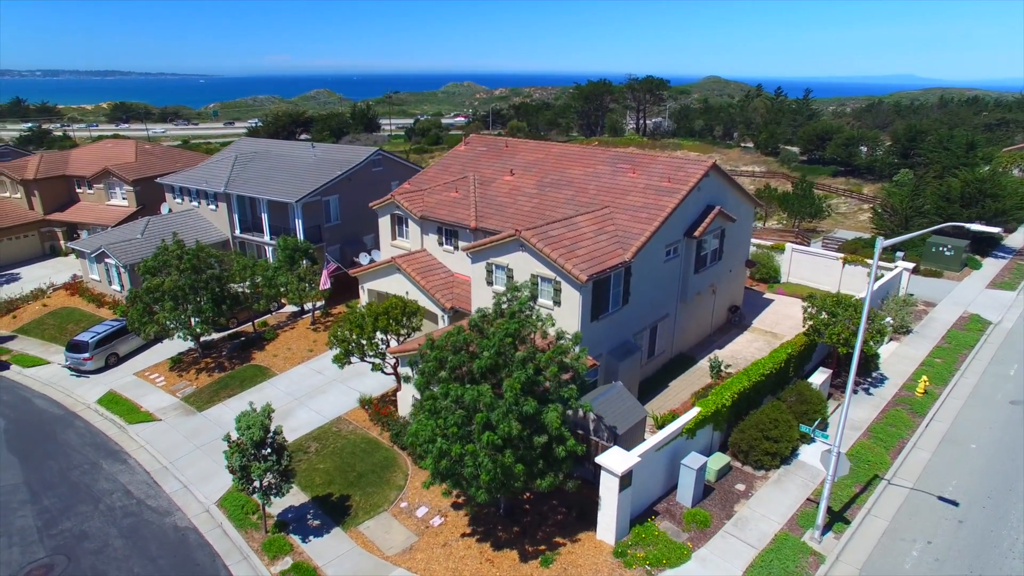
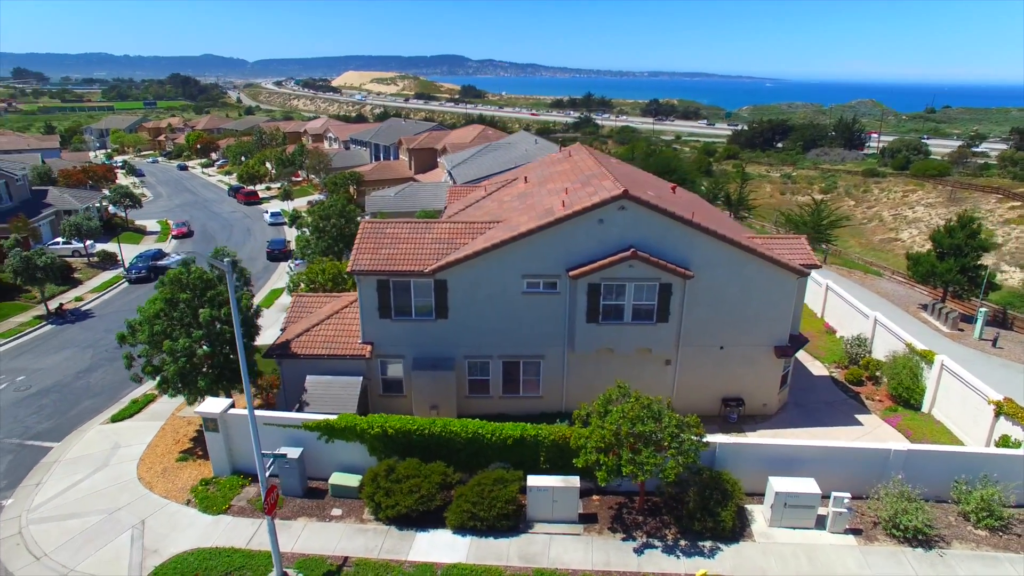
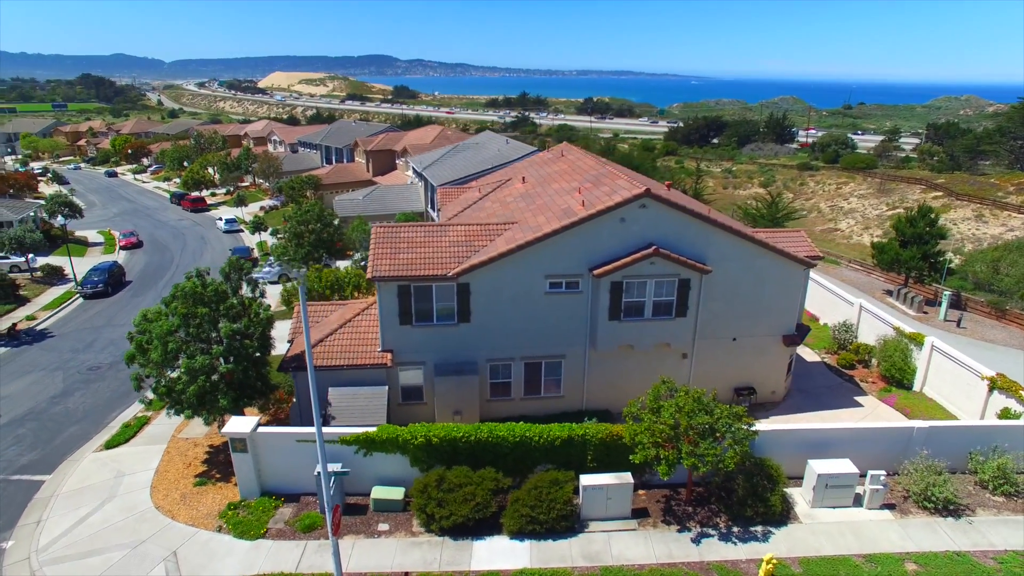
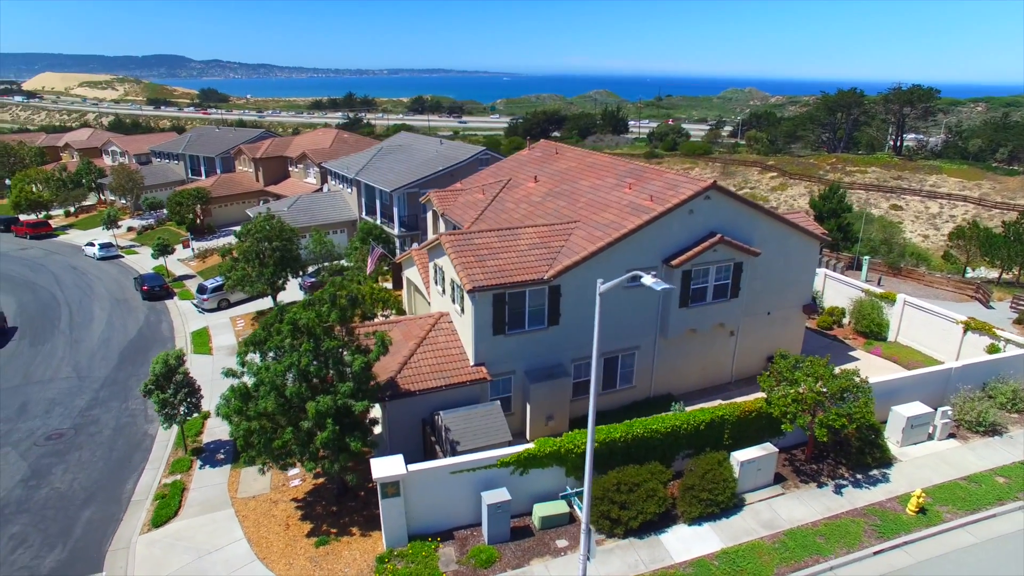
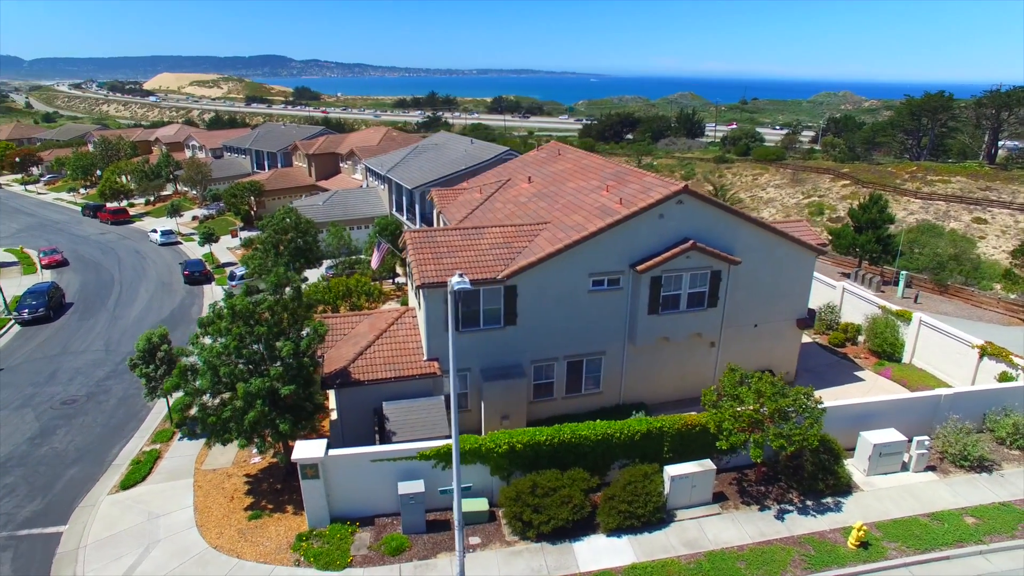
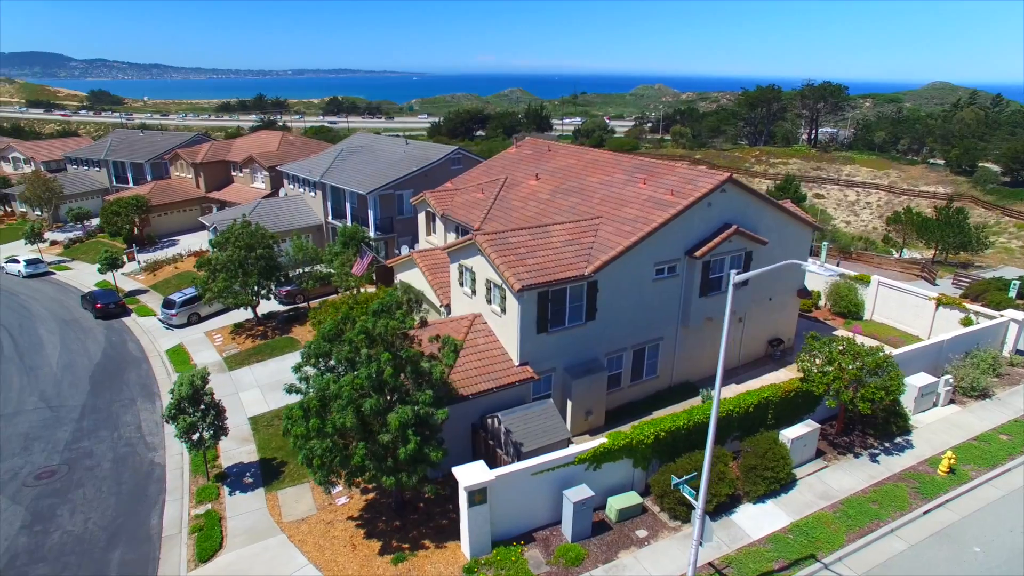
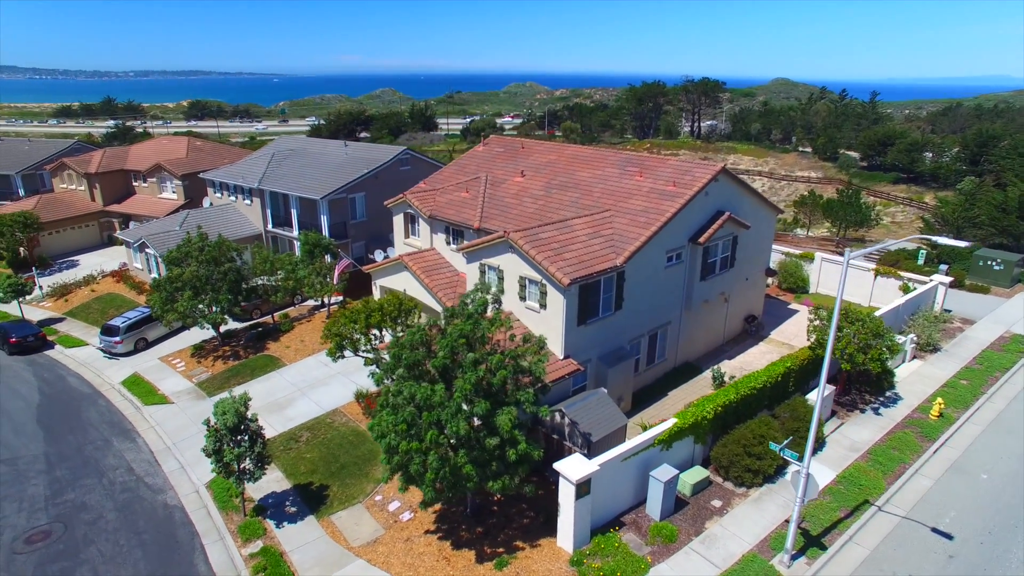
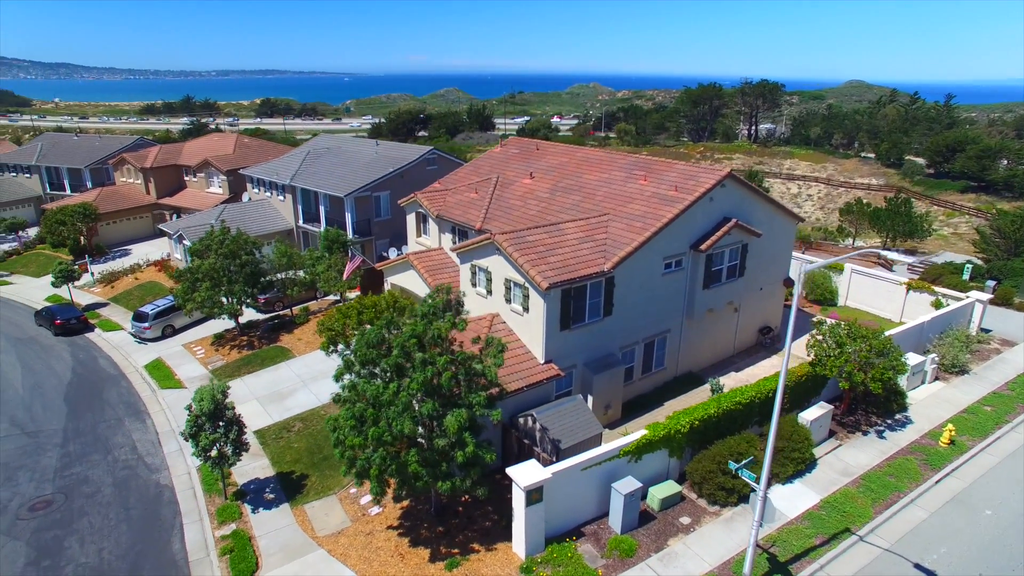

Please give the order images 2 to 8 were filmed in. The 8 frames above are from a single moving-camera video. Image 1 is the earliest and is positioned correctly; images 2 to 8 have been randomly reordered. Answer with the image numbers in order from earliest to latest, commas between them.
7, 8, 6, 4, 5, 3, 2
